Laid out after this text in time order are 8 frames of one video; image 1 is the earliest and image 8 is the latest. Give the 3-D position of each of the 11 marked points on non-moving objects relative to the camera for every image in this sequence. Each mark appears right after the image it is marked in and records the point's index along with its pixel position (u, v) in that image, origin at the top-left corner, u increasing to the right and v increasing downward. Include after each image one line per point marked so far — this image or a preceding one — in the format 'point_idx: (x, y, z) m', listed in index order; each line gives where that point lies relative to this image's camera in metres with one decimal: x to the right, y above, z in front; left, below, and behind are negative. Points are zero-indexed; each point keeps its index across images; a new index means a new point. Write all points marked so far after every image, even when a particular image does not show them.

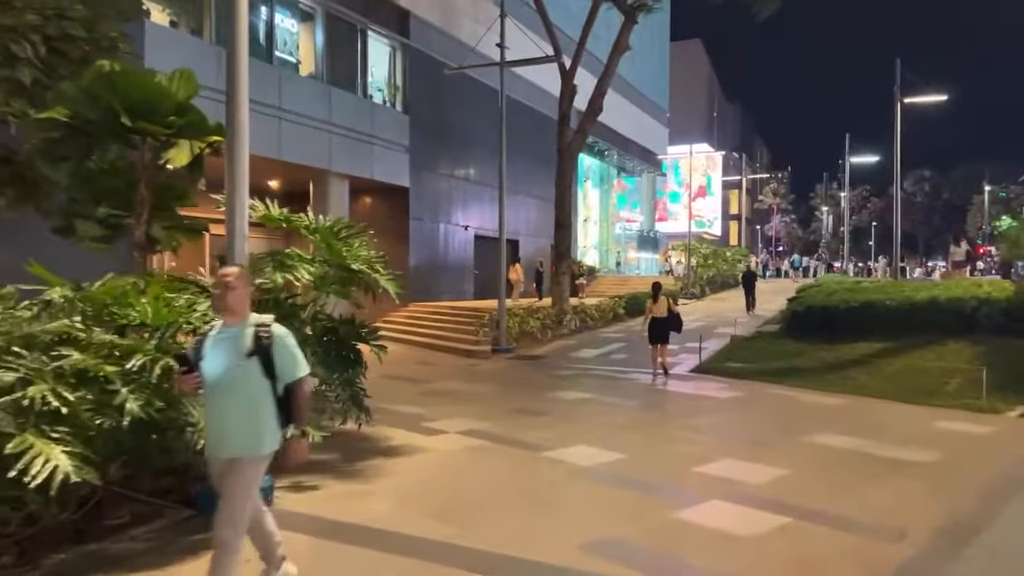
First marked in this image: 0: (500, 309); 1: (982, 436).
0: (-0.3, -0.5, +17.1) m
1: (+5.5, -1.7, +8.3) m
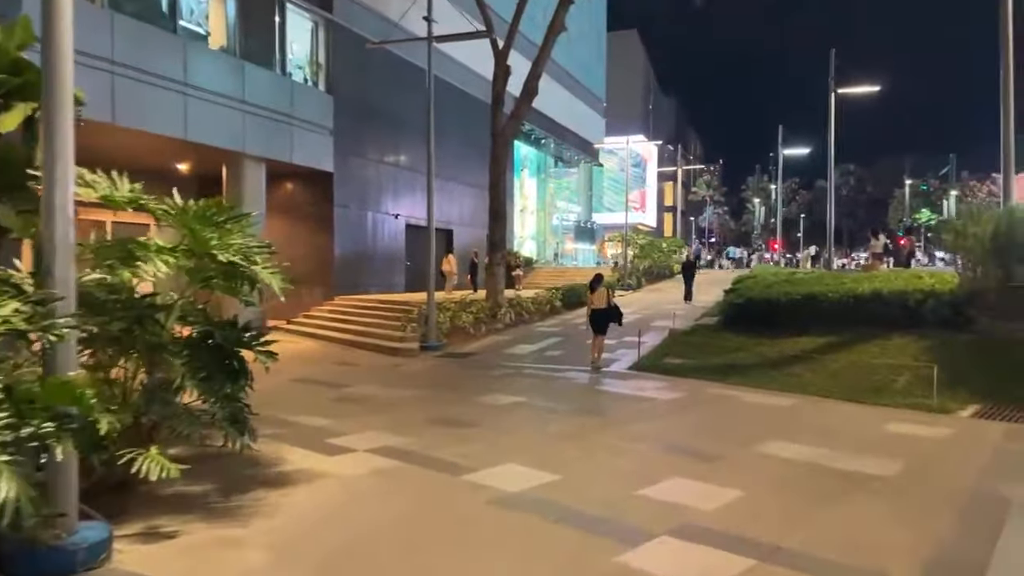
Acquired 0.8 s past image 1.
0: (-1.8, -0.3, +16.0) m
1: (+4.6, -1.6, +7.7) m
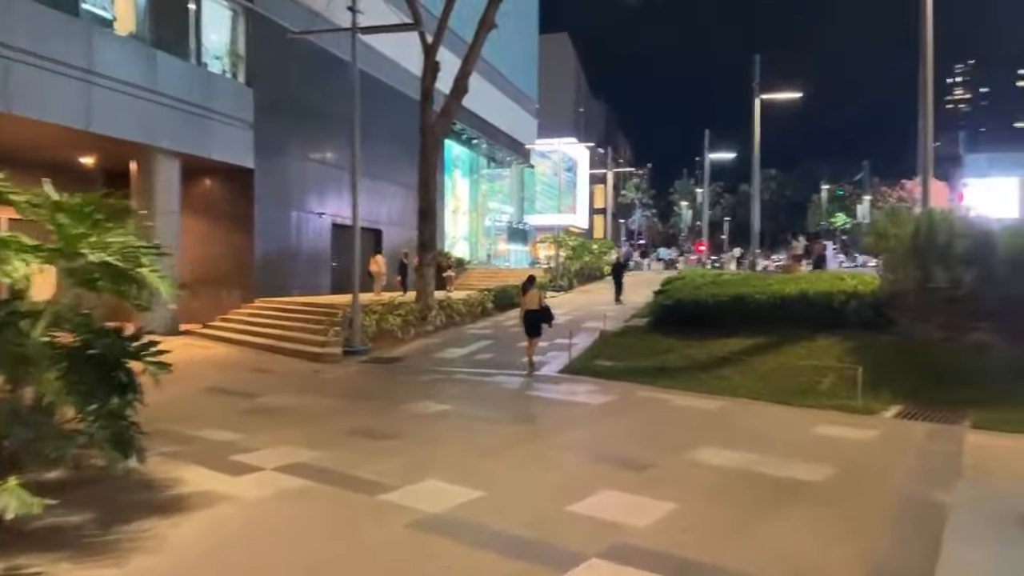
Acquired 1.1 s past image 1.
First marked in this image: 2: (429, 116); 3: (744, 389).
0: (-3.4, -0.4, +15.3) m
1: (+3.8, -1.7, +7.7) m
2: (-2.3, +4.7, +19.6) m
3: (+3.4, -1.5, +10.5) m
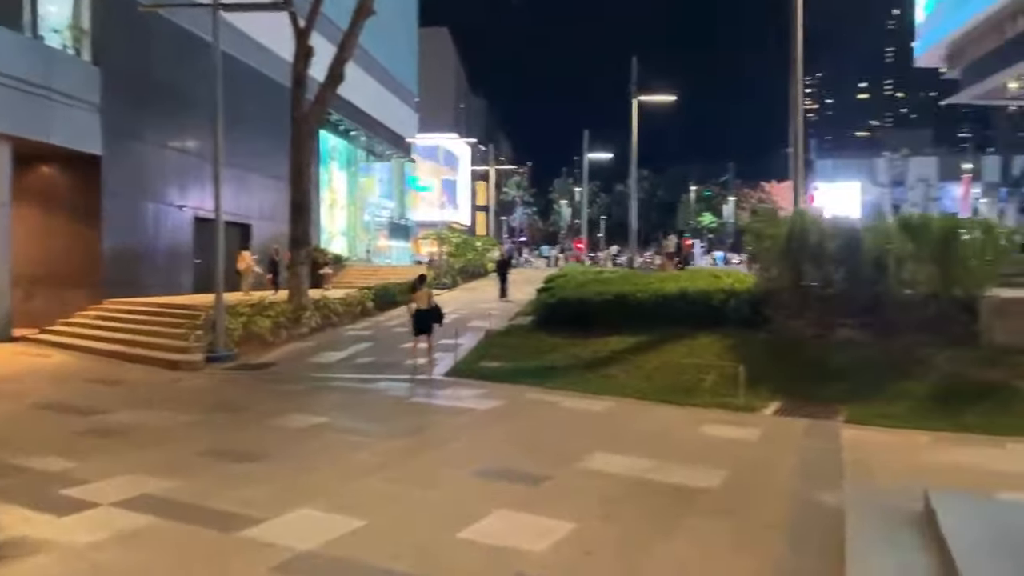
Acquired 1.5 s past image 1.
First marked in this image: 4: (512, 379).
0: (-5.8, -0.4, +14.1) m
1: (+2.6, -1.7, +7.7) m
2: (-5.4, +4.7, +18.4) m
3: (+1.7, -1.5, +10.4) m
4: (0.0, -1.5, +11.6) m
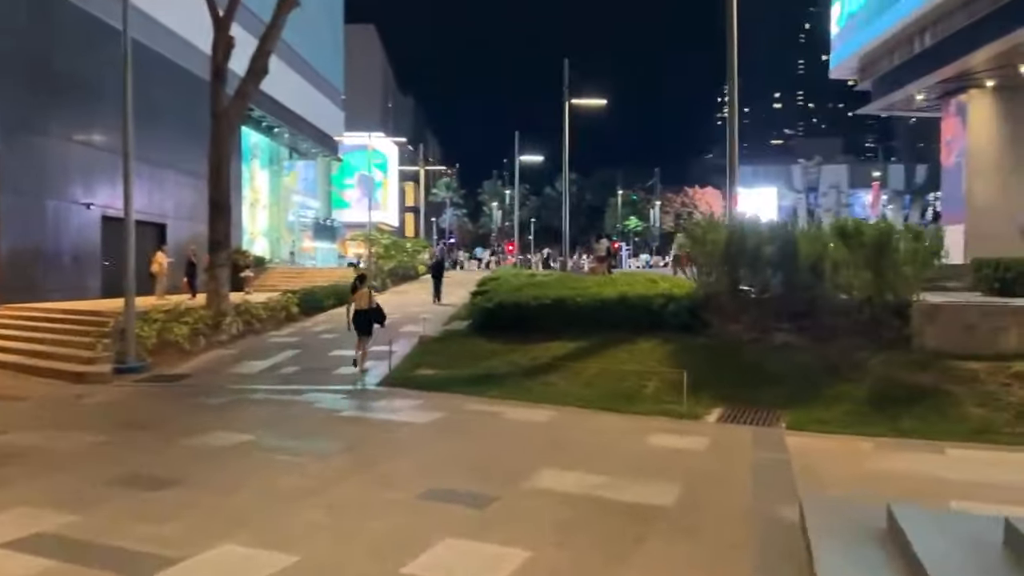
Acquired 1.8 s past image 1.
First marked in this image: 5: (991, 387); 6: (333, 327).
0: (-7.0, -0.5, +13.0) m
1: (+2.0, -1.7, +7.6) m
2: (-7.1, +4.6, +17.4) m
3: (+0.8, -1.5, +10.2) m
4: (-1.0, -1.6, +11.1) m
5: (+5.6, -1.2, +8.4) m
6: (-5.0, -1.1, +19.8) m
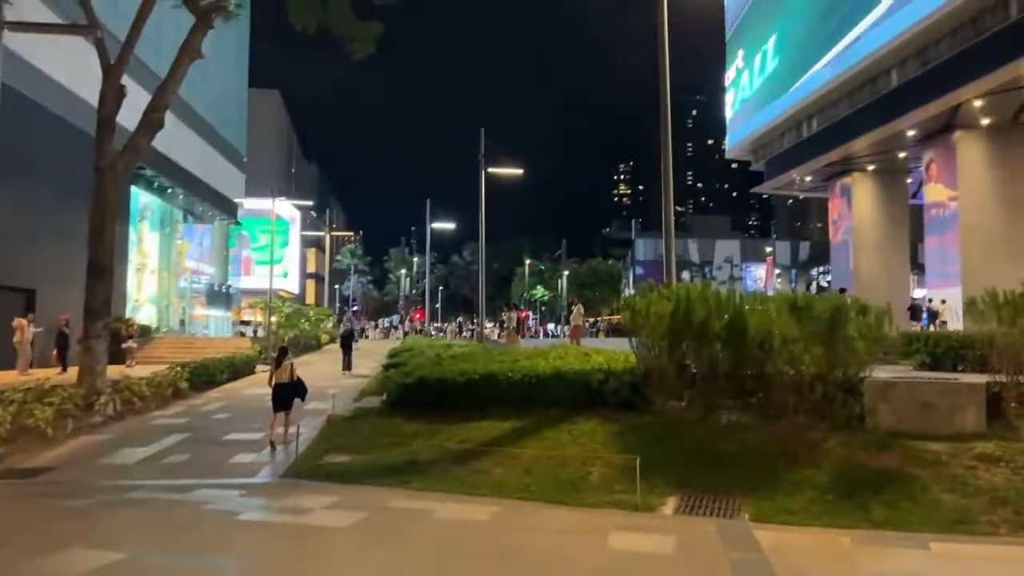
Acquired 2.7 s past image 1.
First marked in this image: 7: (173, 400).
0: (-8.2, -1.6, +10.9) m
1: (+1.5, -2.5, +6.6) m
2: (-8.8, +3.0, +15.7) m
3: (0.0, -2.5, +9.0) m
4: (-2.0, -2.6, +9.7) m
5: (+5.0, -2.0, +8.0) m
6: (-7.1, -2.9, +17.8) m
7: (-8.6, -2.9, +18.2) m
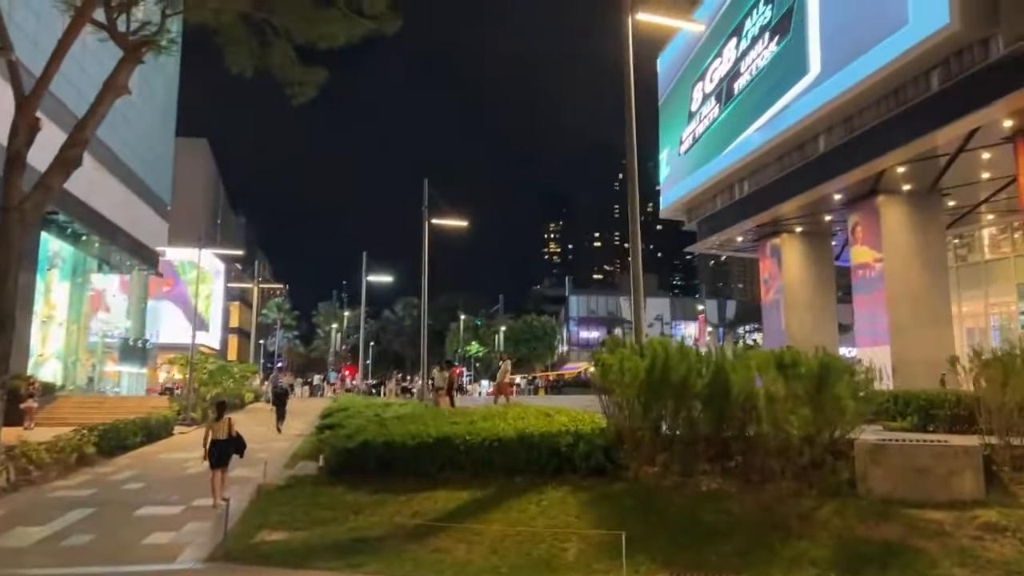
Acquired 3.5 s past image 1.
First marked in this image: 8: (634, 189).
0: (-8.7, -2.3, +9.1) m
1: (+1.3, -2.9, +5.7) m
2: (-9.8, +2.0, +14.1) m
3: (-0.4, -3.1, +8.0) m
4: (-2.4, -3.2, +8.5) m
5: (+4.7, -2.6, +7.4) m
6: (-8.3, -4.1, +16.0) m
7: (-9.8, -4.1, +16.2) m
8: (+2.1, +1.8, +12.6) m
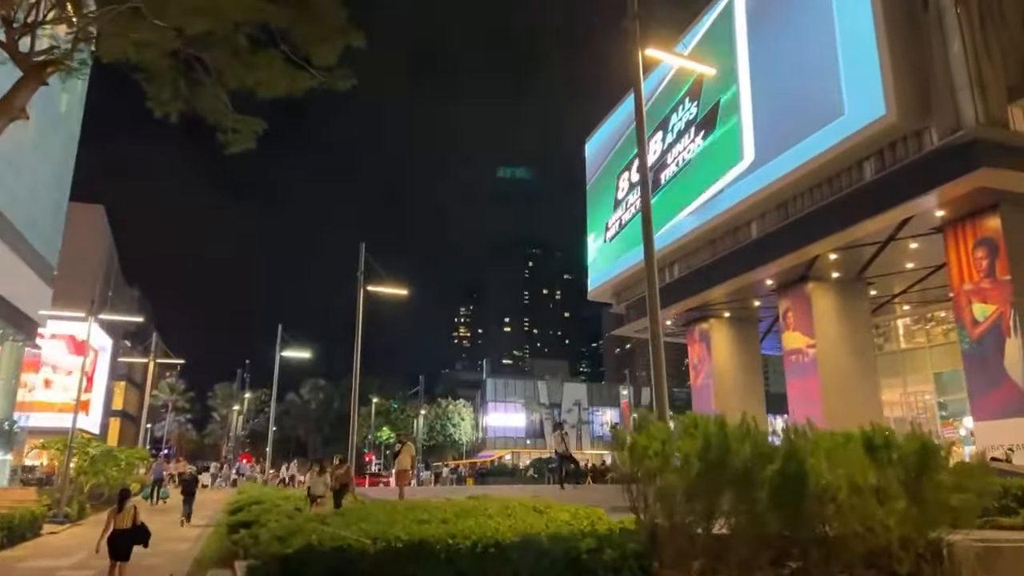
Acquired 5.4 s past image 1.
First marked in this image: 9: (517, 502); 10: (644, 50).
0: (-8.4, -2.6, +5.8) m
1: (+1.9, -3.1, +3.7) m
2: (-10.1, +1.1, +11.1) m
3: (-0.1, -3.5, +5.6) m
4: (-2.1, -3.7, +5.9) m
5: (+5.0, -3.1, +5.8) m
6: (-8.9, -5.2, +12.4) m
7: (-10.5, -5.1, +12.4) m
8: (+1.8, +0.7, +11.1) m
9: (-0.2, -3.3, +11.3) m
10: (+2.1, +3.8, +11.6) m
